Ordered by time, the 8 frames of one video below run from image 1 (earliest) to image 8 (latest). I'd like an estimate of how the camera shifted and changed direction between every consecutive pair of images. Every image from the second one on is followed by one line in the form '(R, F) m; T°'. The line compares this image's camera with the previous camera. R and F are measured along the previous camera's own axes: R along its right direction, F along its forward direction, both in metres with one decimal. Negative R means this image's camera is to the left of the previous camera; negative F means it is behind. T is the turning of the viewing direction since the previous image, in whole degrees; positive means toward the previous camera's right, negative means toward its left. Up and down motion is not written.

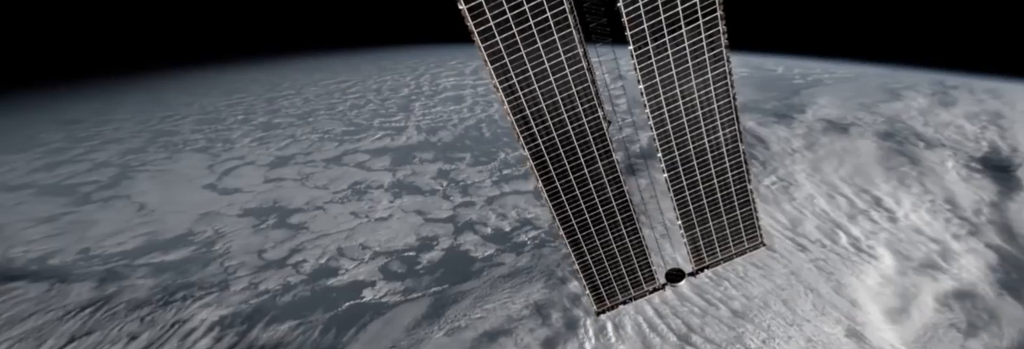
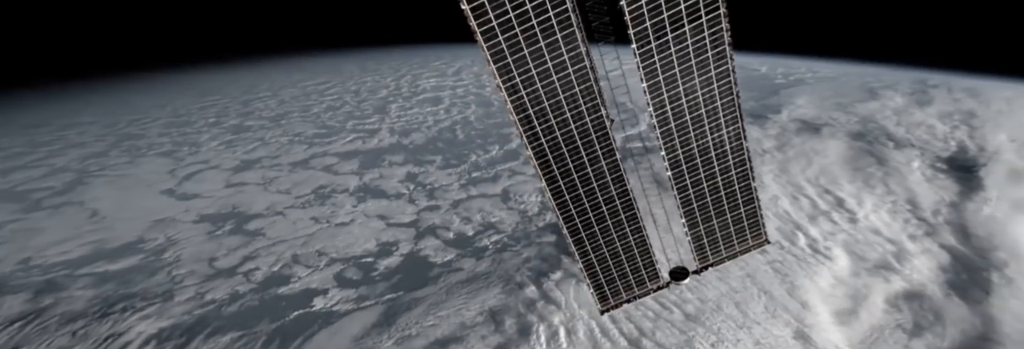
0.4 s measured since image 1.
(+0.3, +0.1) m; +2°
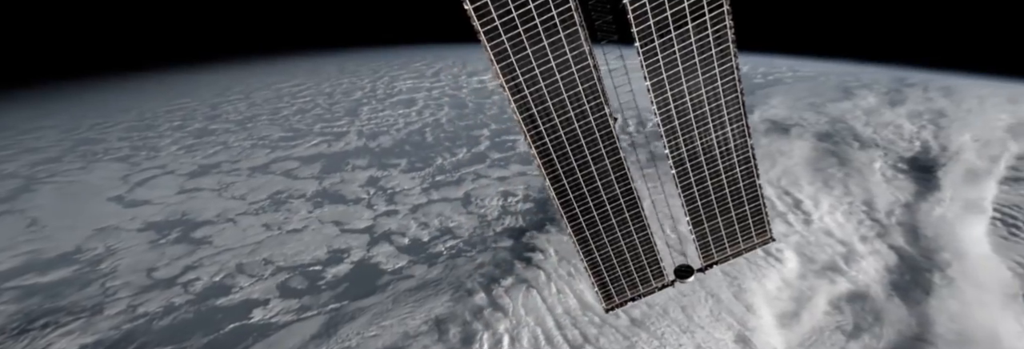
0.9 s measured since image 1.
(+0.3, +0.1) m; +2°
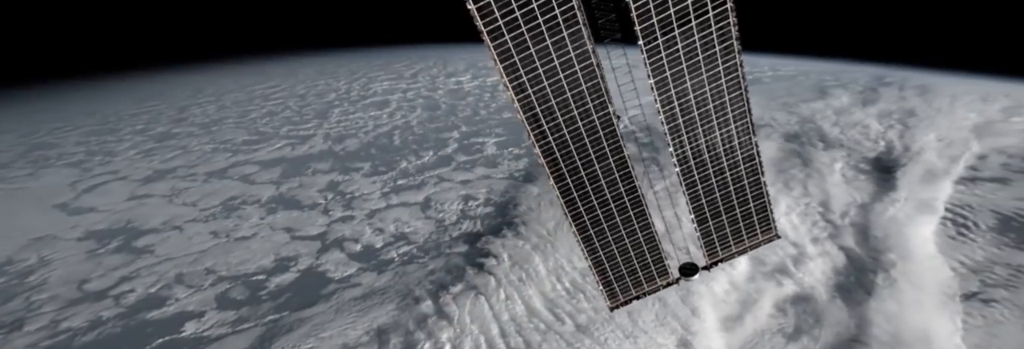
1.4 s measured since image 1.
(+0.3, +0.1) m; +2°
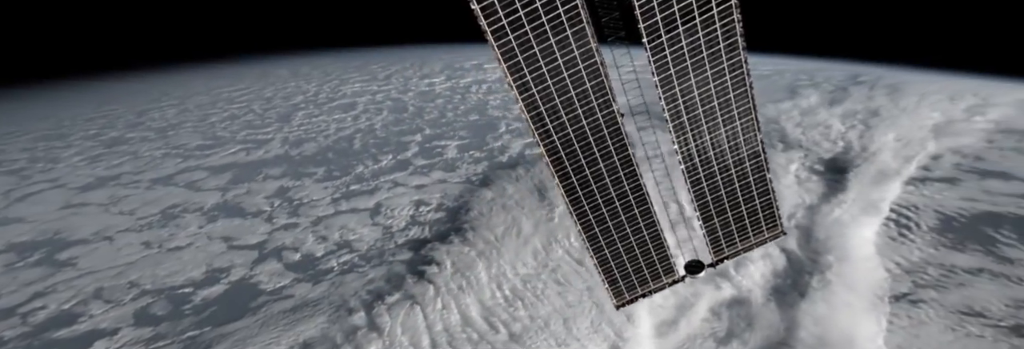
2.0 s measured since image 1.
(+0.4, +0.1) m; +2°
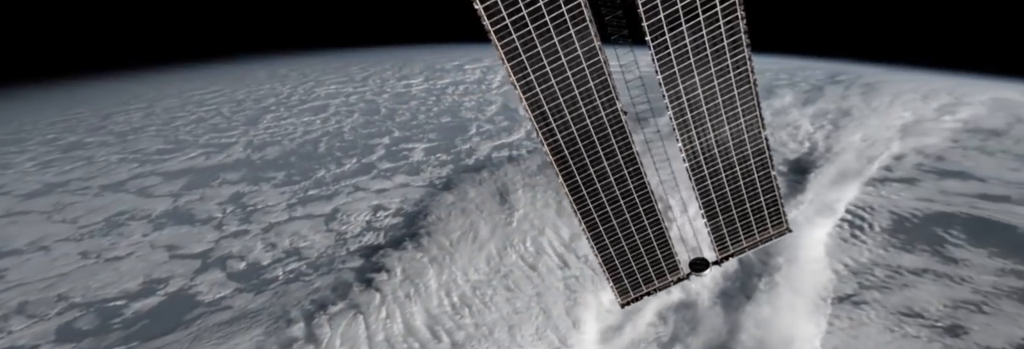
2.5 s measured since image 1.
(+0.4, +0.1) m; +2°
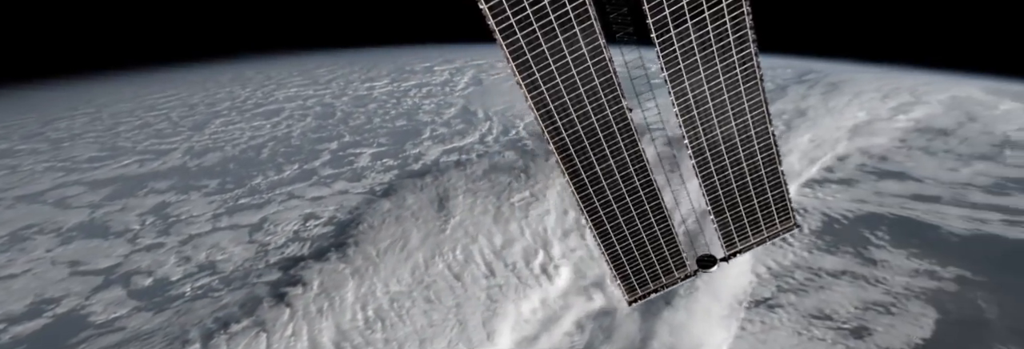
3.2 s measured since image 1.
(+0.6, +0.1) m; +3°
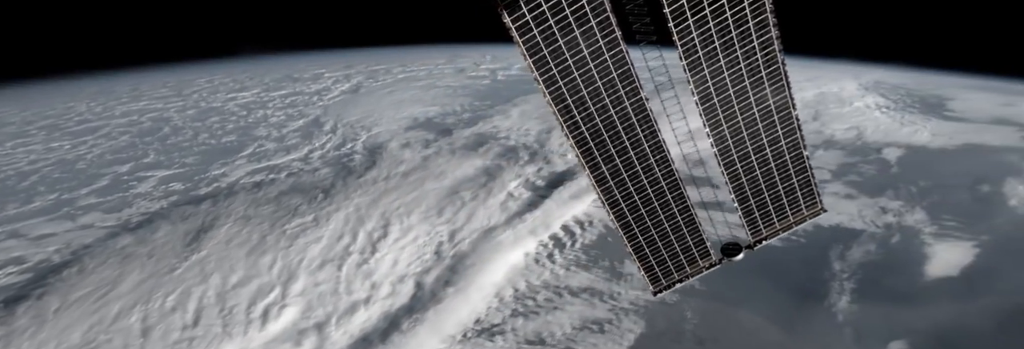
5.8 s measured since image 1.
(+2.1, +0.3) m; +10°
